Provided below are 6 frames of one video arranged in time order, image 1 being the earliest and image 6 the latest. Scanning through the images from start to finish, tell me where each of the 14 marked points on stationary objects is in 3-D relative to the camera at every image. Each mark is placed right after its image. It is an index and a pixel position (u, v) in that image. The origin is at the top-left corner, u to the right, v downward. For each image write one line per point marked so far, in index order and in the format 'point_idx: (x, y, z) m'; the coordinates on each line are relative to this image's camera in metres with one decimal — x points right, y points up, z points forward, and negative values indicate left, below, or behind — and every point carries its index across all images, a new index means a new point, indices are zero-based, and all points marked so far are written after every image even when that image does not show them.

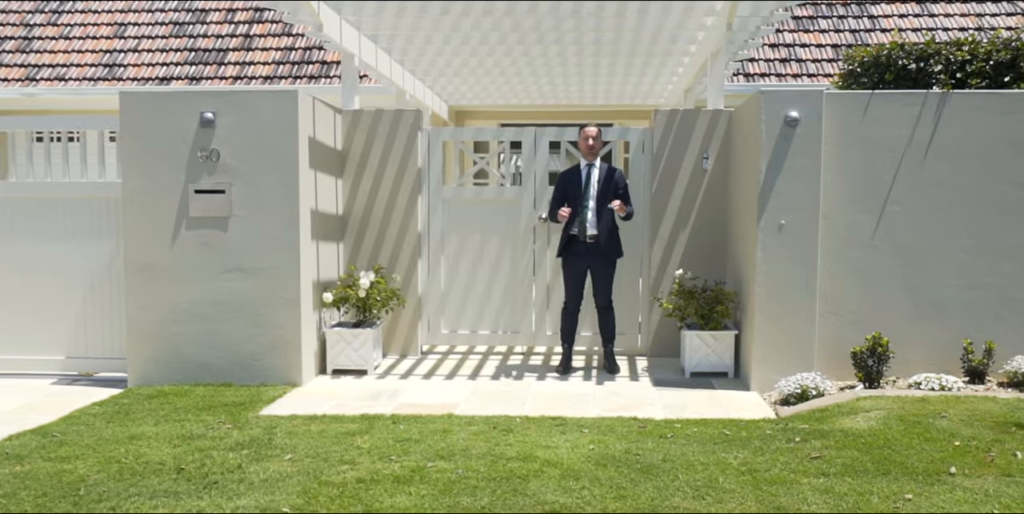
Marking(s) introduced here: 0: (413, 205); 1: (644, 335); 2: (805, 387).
0: (-0.7, +0.4, +7.5) m
1: (+1.0, -0.6, +7.4) m
2: (+1.7, -0.7, +5.8) m
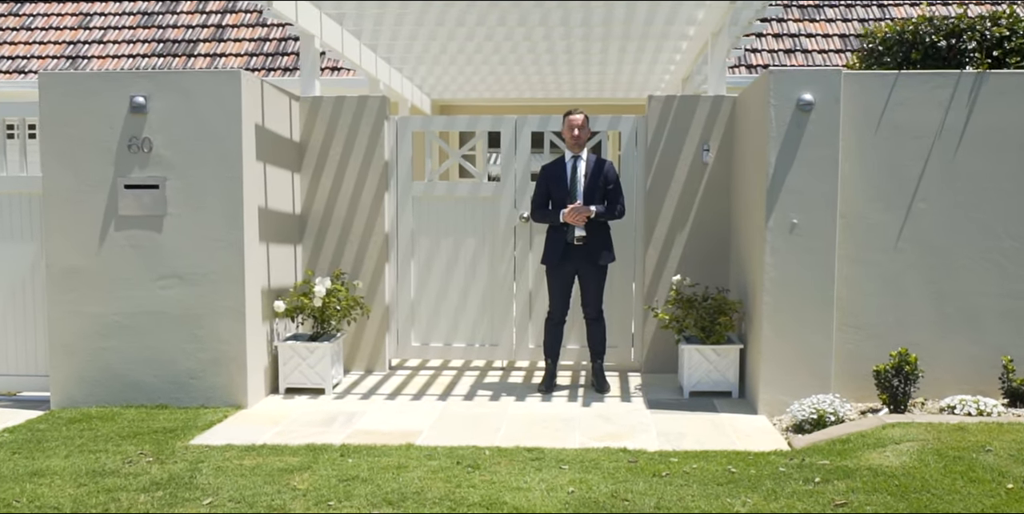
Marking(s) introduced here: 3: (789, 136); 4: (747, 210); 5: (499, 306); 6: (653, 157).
0: (-0.9, +0.3, +6.7) m
1: (+0.8, -0.6, +6.7) m
2: (+1.5, -0.8, +5.1) m
3: (+1.4, +0.6, +5.3) m
4: (+1.3, +0.3, +5.8) m
5: (-0.1, -0.3, +6.8) m
6: (+0.9, +0.6, +6.5) m
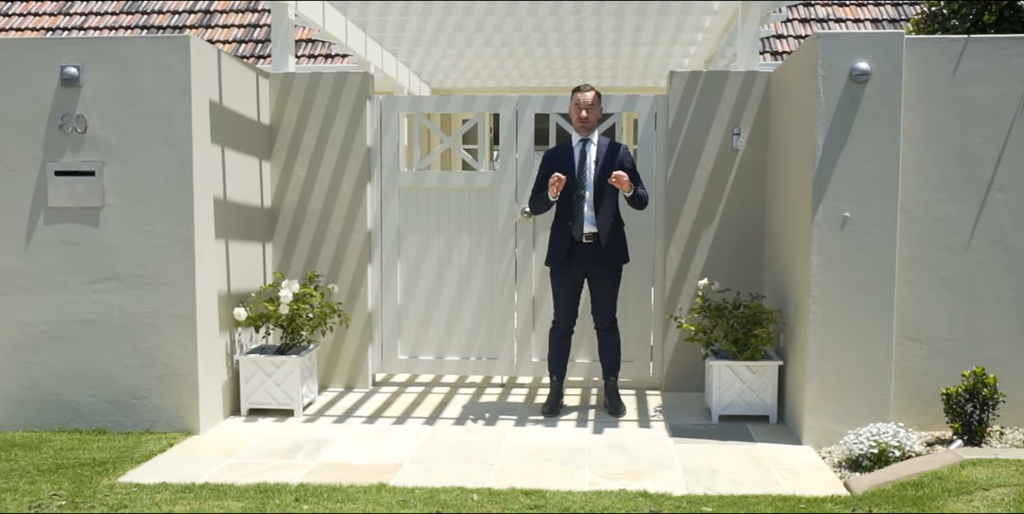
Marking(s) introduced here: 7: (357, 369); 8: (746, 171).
0: (-0.9, +0.3, +5.8) m
1: (+0.8, -0.6, +5.8) m
2: (+1.5, -0.8, +4.2) m
3: (+1.4, +0.6, +4.4) m
4: (+1.3, +0.3, +4.9) m
5: (-0.1, -0.3, +5.9) m
6: (+0.9, +0.6, +5.6) m
7: (-0.9, -0.6, +5.9) m
8: (+1.3, +0.5, +5.6) m
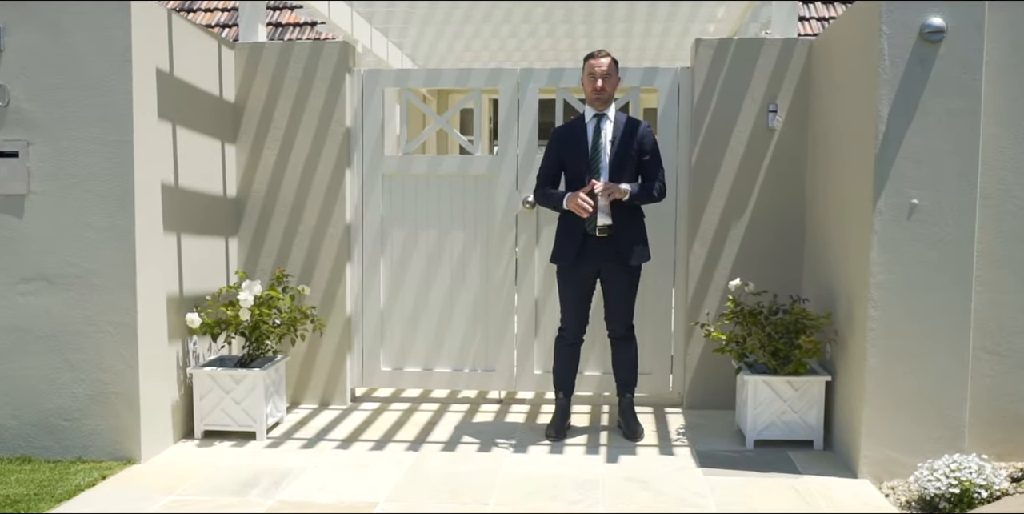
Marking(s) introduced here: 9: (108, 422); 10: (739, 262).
0: (-0.9, +0.4, +5.1) m
1: (+0.8, -0.6, +5.0) m
2: (+1.5, -0.7, +3.4) m
3: (+1.4, +0.6, +3.7) m
4: (+1.3, +0.3, +4.2) m
5: (-0.1, -0.3, +5.1) m
6: (+0.9, +0.6, +4.8) m
7: (-0.9, -0.6, +5.1) m
8: (+1.3, +0.5, +4.8) m
9: (-1.6, -0.7, +4.1) m
10: (+1.1, 0.0, +4.9) m
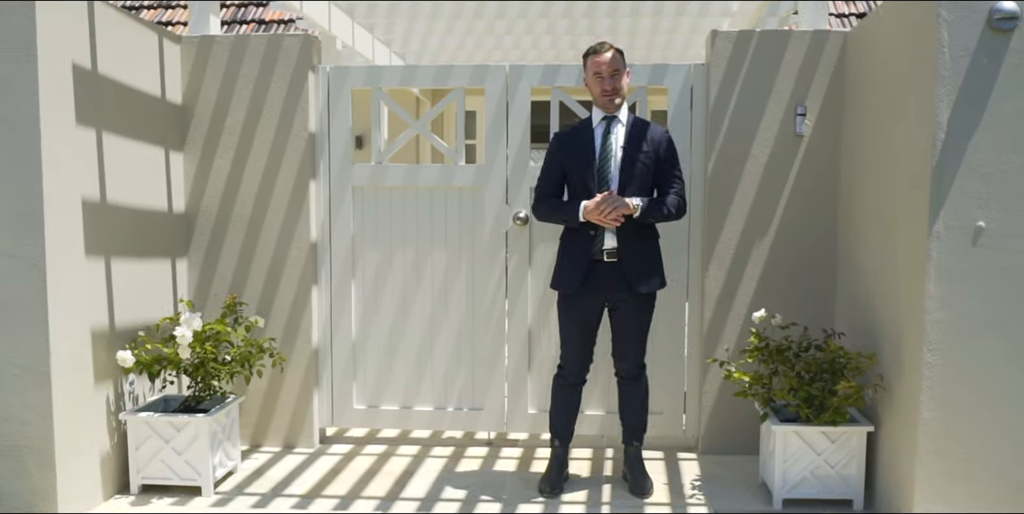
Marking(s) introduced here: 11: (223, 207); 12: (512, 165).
0: (-0.9, +0.3, +4.4) m
1: (+0.8, -0.7, +4.4) m
2: (+1.4, -0.8, +2.8) m
3: (+1.4, +0.5, +3.0) m
4: (+1.3, +0.2, +3.5) m
5: (-0.1, -0.4, +4.5) m
6: (+0.8, +0.5, +4.2) m
7: (-0.9, -0.7, +4.5) m
8: (+1.2, +0.4, +4.2) m
9: (-1.7, -0.8, +3.5) m
10: (+1.0, -0.1, +4.2) m
11: (-1.3, +0.2, +4.5) m
12: (0.0, +0.4, +4.4) m
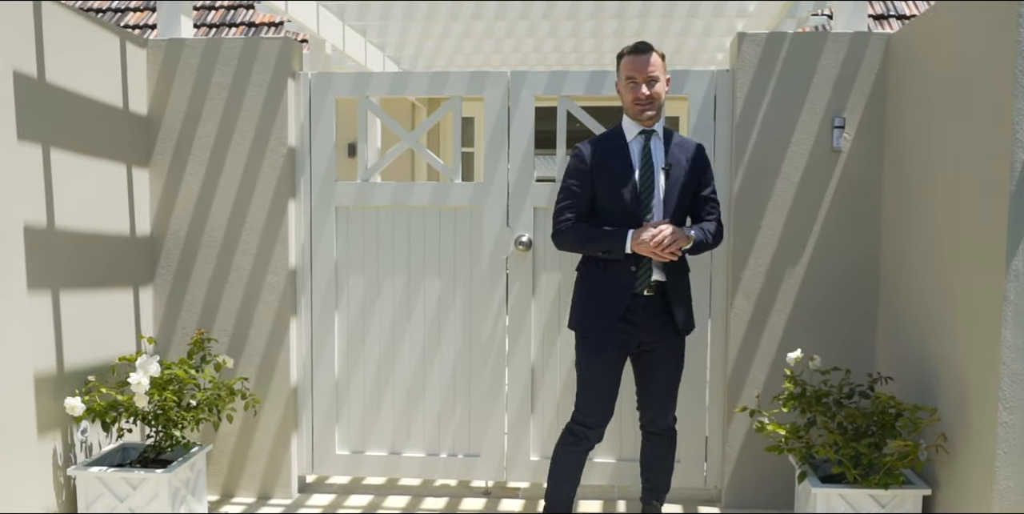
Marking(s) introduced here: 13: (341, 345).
0: (-0.9, +0.2, +4.0) m
1: (+0.8, -0.8, +3.9) m
2: (+1.5, -1.0, +2.3) m
3: (+1.4, +0.4, +2.6) m
4: (+1.3, +0.1, +3.1) m
5: (-0.1, -0.5, +4.0) m
6: (+0.9, +0.4, +3.7) m
7: (-0.9, -0.8, +4.1) m
8: (+1.2, +0.3, +3.7) m
9: (-1.7, -0.9, +3.0) m
10: (+1.0, -0.2, +3.8) m
11: (-1.2, +0.1, +4.0) m
12: (0.0, +0.3, +4.0) m
13: (-0.7, -0.4, +4.1) m
